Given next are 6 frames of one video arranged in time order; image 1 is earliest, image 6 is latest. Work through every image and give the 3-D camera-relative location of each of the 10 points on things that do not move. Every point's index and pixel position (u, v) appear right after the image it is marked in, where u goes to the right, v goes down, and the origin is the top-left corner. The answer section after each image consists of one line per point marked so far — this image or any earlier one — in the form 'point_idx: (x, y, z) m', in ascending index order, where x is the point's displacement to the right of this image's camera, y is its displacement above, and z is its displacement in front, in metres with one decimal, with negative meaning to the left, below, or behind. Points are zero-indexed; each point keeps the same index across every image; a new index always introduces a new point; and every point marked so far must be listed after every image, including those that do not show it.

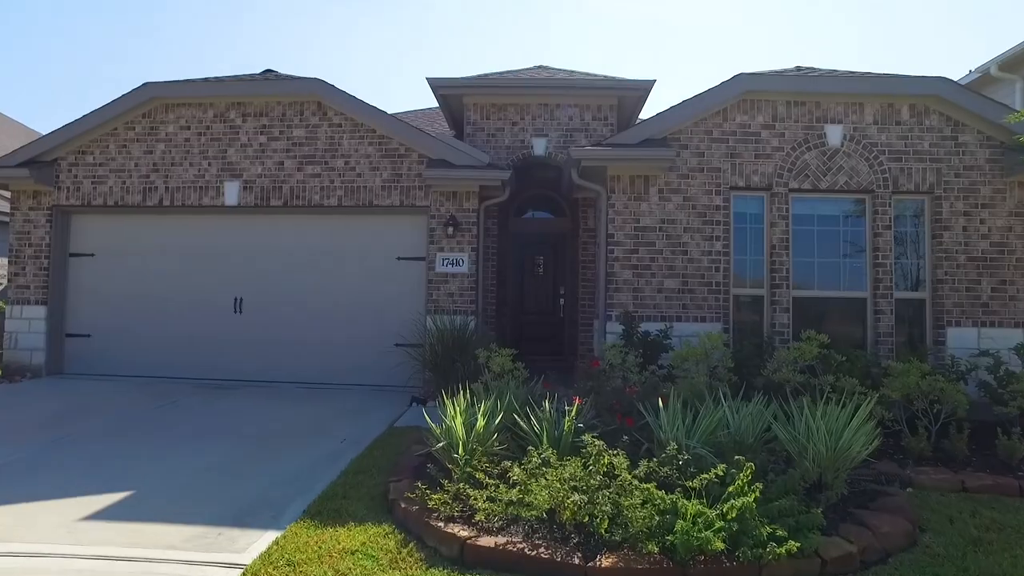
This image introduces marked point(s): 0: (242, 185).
0: (-4.6, +1.8, +10.8) m
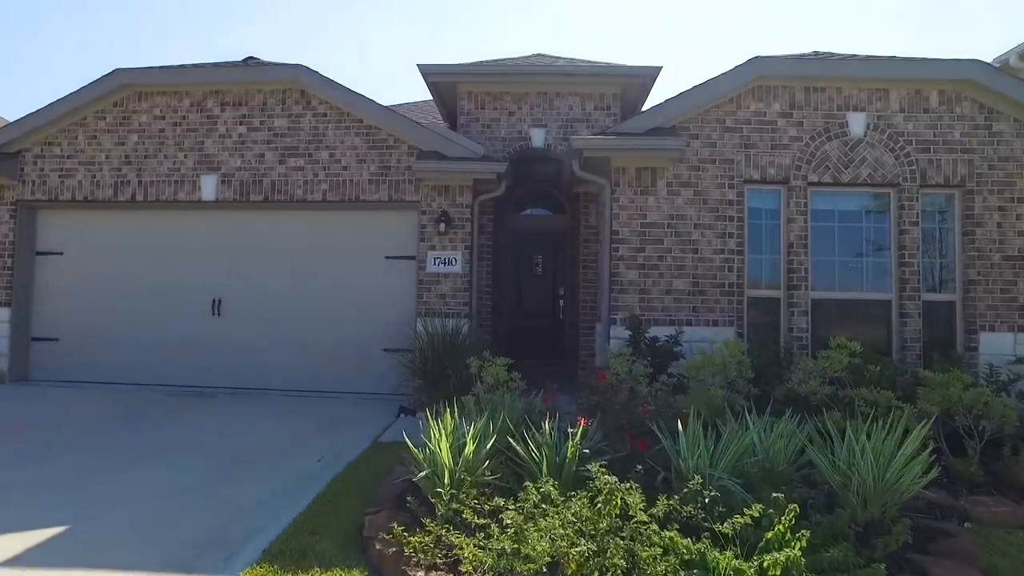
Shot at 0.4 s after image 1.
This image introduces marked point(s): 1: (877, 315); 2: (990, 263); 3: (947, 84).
0: (-4.7, +1.7, +10.1) m
1: (+4.7, -0.4, +8.2) m
2: (+6.0, +0.3, +8.0) m
3: (+5.5, +2.6, +8.1) m
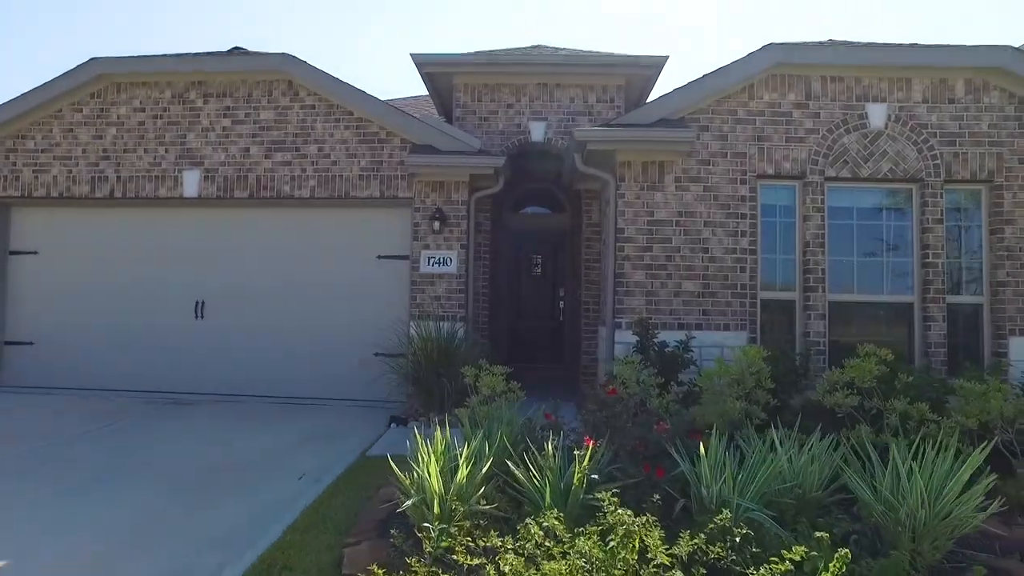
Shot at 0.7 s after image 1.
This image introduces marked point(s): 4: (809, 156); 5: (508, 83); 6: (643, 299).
0: (-4.7, +1.7, +9.6) m
1: (+4.7, -0.4, +7.7) m
2: (+6.0, +0.3, +7.5) m
3: (+5.5, +2.6, +7.6) m
4: (+3.6, +1.6, +7.8) m
5: (-0.1, +3.2, +10.0) m
6: (+1.6, -0.1, +7.7) m
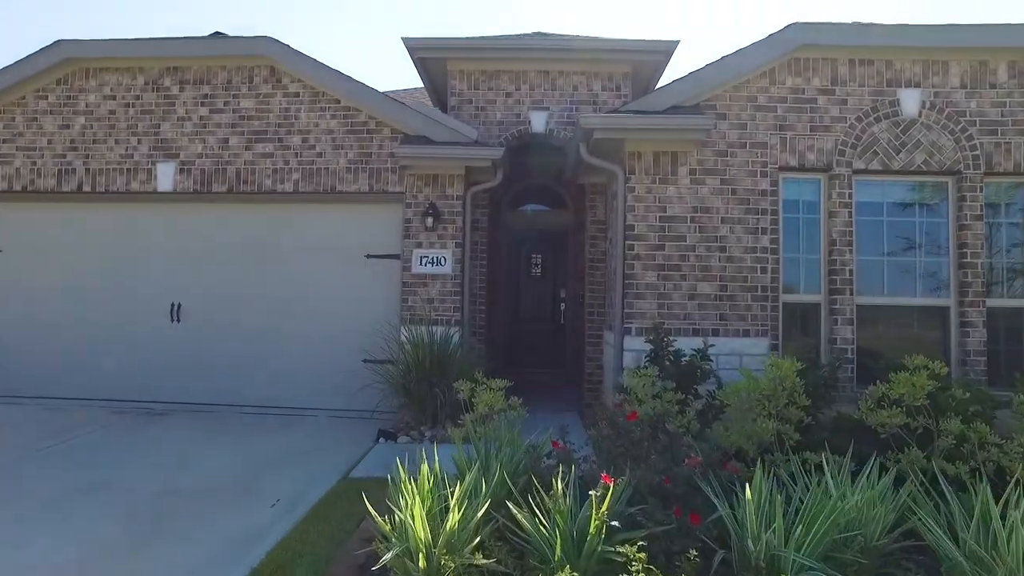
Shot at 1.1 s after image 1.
0: (-4.7, +1.7, +8.9) m
1: (+4.7, -0.4, +7.1) m
2: (+6.0, +0.3, +6.9) m
3: (+5.5, +2.5, +7.0) m
4: (+3.6, +1.6, +7.1) m
5: (-0.1, +3.2, +9.4) m
6: (+1.6, -0.2, +7.1) m
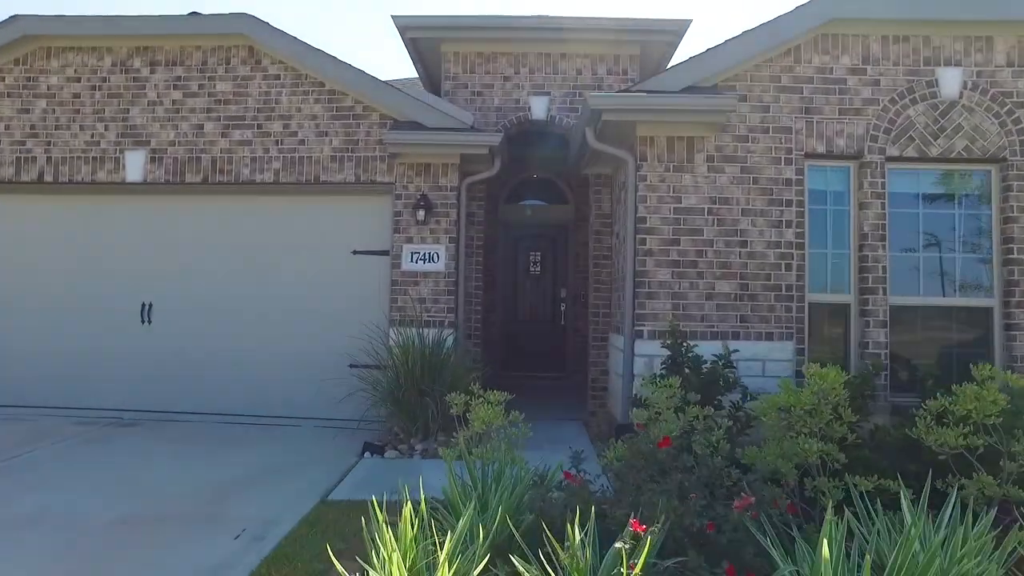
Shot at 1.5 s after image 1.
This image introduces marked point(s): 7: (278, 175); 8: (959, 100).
0: (-4.7, +1.7, +8.2) m
1: (+4.7, -0.4, +6.5) m
2: (+6.0, +0.3, +6.2) m
3: (+5.5, +2.5, +6.3) m
4: (+3.6, +1.6, +6.5) m
5: (-0.1, +3.2, +8.7) m
6: (+1.6, -0.1, +6.4) m
7: (-3.0, +1.4, +8.1) m
8: (+4.5, +1.9, +6.4) m
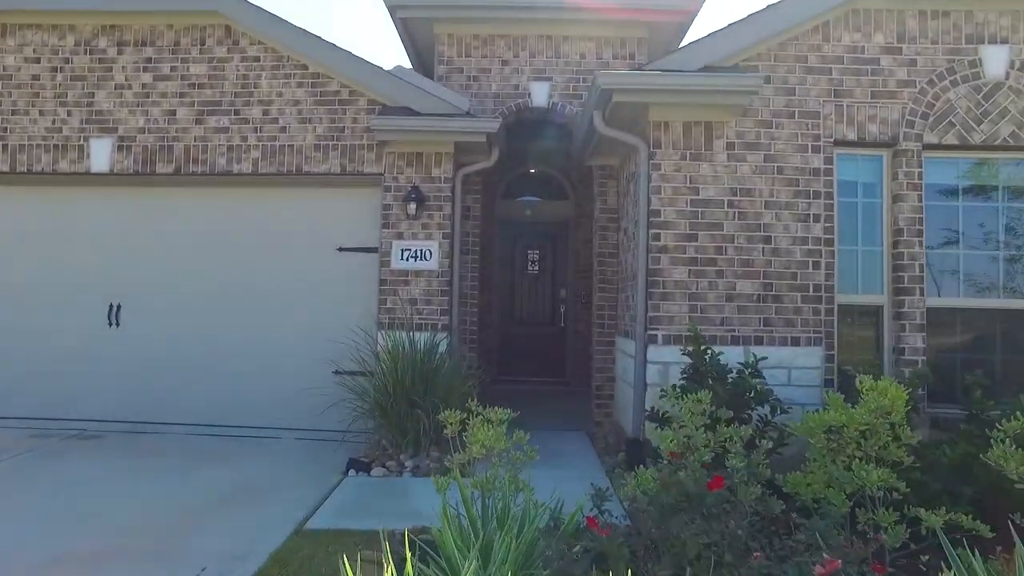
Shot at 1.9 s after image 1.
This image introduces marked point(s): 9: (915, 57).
0: (-4.7, +1.7, +7.6) m
1: (+4.7, -0.4, +5.9) m
2: (+6.0, +0.3, +5.7) m
3: (+5.5, +2.5, +5.8) m
4: (+3.6, +1.6, +5.9) m
5: (-0.1, +3.2, +8.1) m
6: (+1.6, -0.2, +5.8) m
7: (-3.0, +1.4, +7.5) m
8: (+4.5, +1.9, +5.8) m
9: (+3.7, +2.1, +5.9) m
